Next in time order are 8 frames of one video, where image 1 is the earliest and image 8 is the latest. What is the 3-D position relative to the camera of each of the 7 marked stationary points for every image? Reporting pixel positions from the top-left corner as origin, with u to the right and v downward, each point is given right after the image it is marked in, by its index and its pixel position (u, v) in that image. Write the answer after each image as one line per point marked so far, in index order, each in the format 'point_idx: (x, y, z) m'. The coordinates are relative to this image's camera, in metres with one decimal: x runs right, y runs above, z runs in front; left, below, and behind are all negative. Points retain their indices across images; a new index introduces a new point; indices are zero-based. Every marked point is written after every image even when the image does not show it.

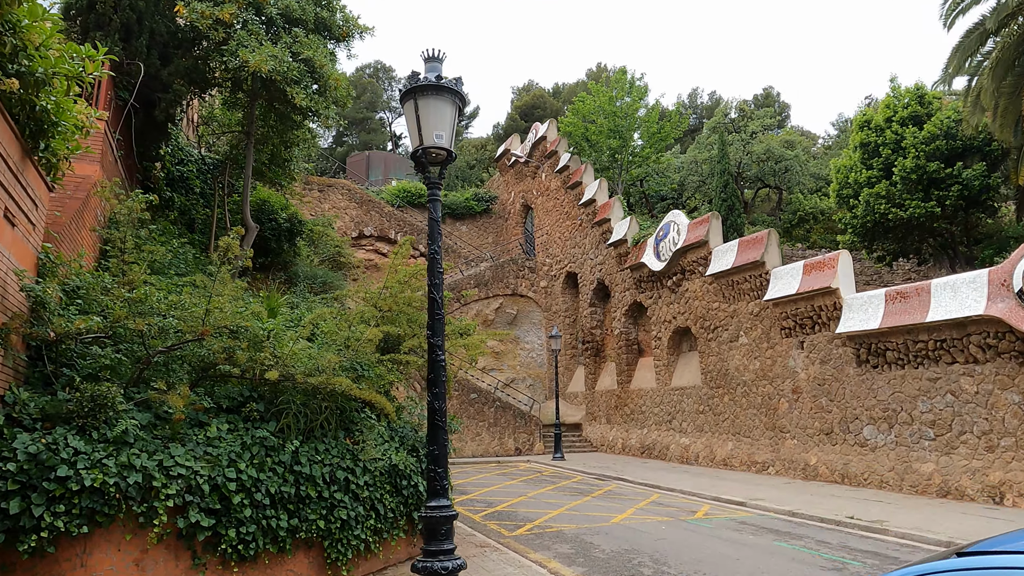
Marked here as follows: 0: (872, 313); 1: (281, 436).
0: (+5.8, -0.4, +10.7) m
1: (-1.8, -1.2, +5.2) m
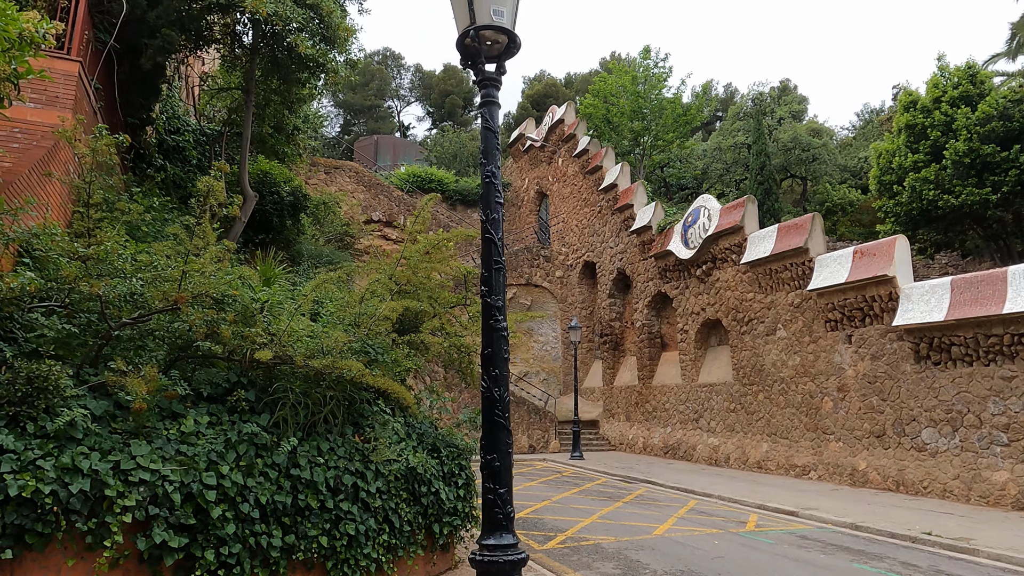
0: (+6.2, -0.2, +9.7) m
1: (-1.5, -0.9, +4.2) m
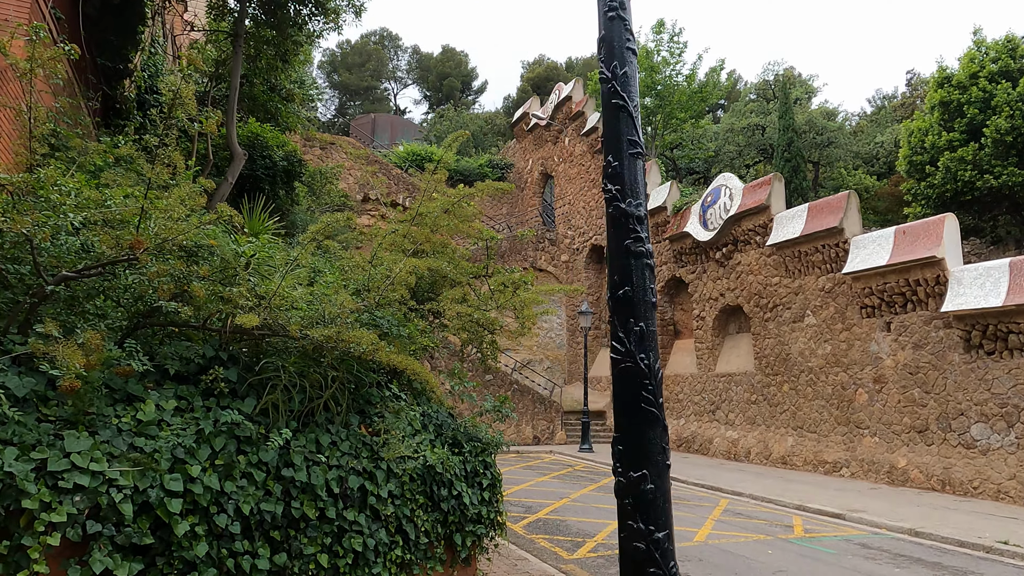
0: (+6.4, 0.0, +8.8) m
1: (-1.2, -0.7, +3.3) m
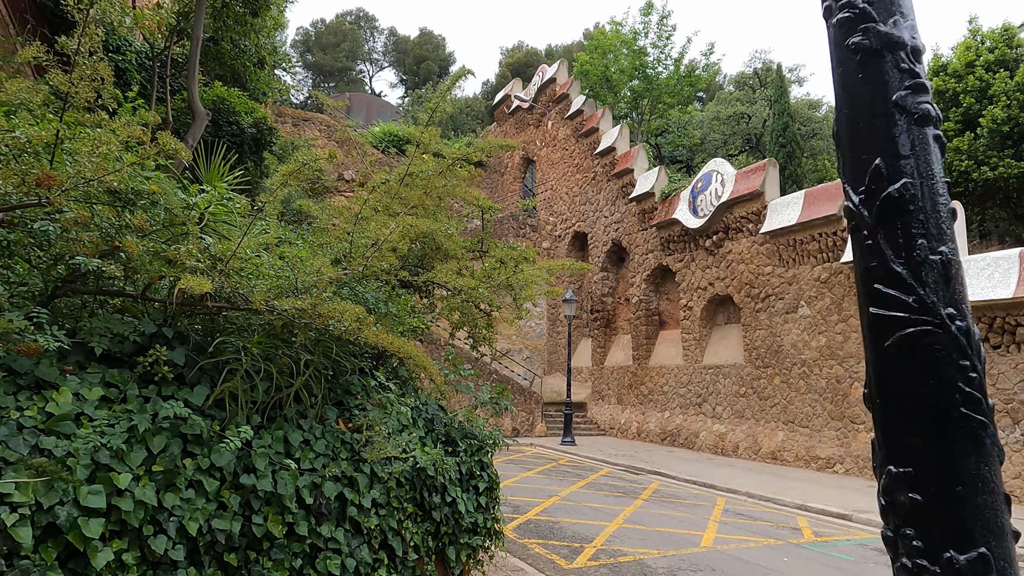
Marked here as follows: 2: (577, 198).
0: (+6.2, +0.1, +8.5) m
1: (-1.2, -0.5, +2.6) m
2: (+1.8, +2.5, +18.6) m
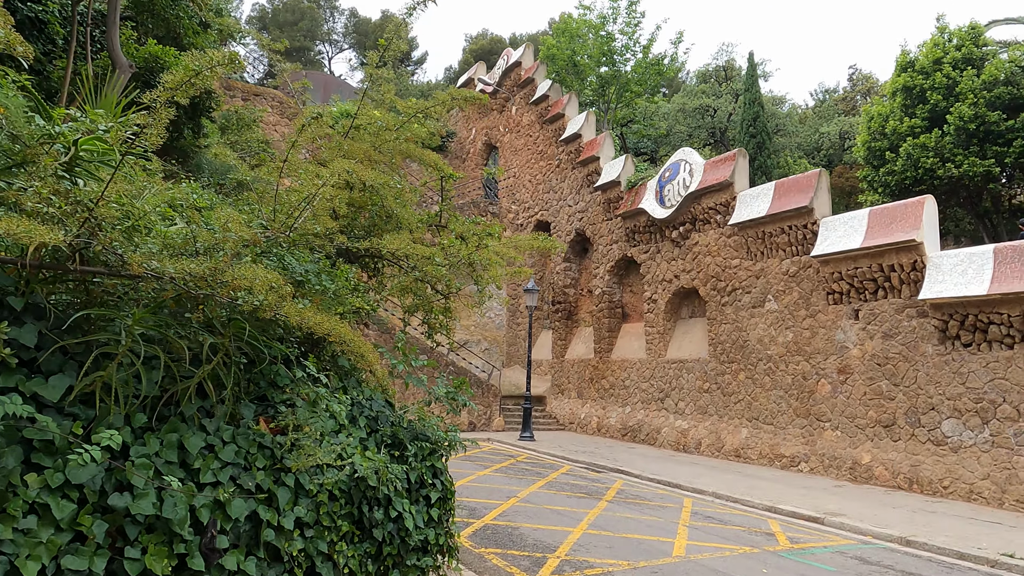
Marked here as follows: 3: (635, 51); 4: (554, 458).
0: (+5.8, +0.2, +8.3) m
1: (-1.3, -0.4, +2.0) m
2: (+0.8, +2.8, +18.0) m
3: (+3.4, +6.6, +18.6) m
4: (+0.7, -2.8, +10.9) m
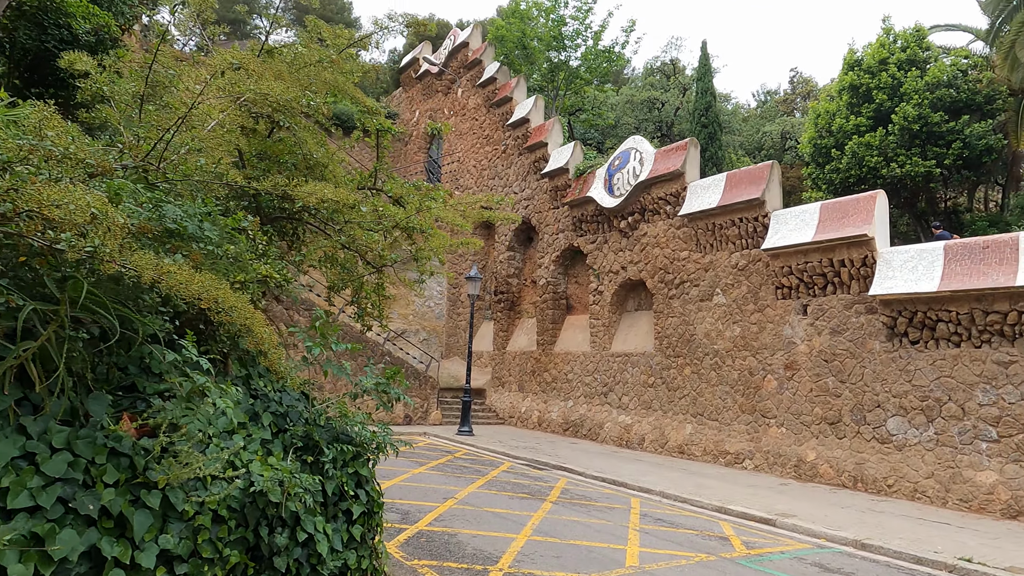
0: (+5.1, +0.2, +8.2) m
1: (-1.4, -0.2, +1.3) m
2: (-0.7, +3.1, +17.4) m
3: (+2.0, +6.8, +18.2) m
4: (-0.3, -2.6, +10.4) m
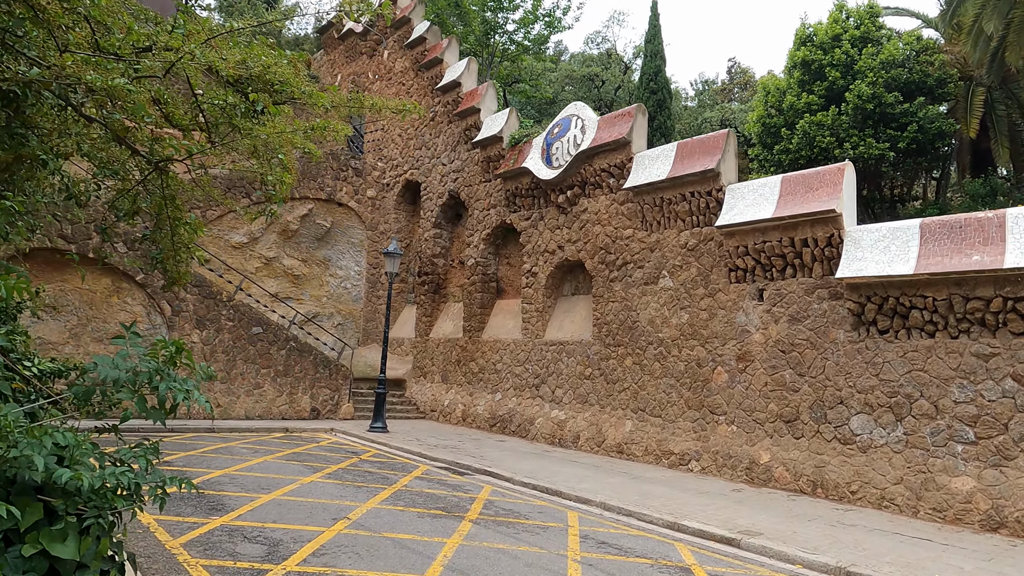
0: (+4.2, +0.4, +7.3) m
1: (-1.5, 0.0, -0.2) m
2: (-2.4, +3.5, +15.8) m
3: (+0.3, +7.2, +16.8) m
4: (-1.4, -2.2, +9.0) m
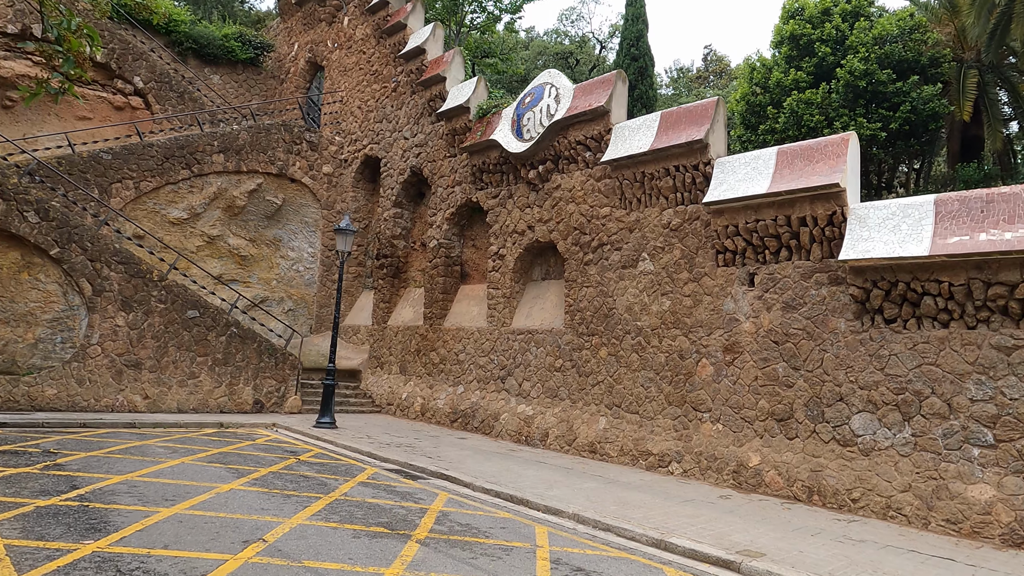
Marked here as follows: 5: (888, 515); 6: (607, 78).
0: (+3.9, +0.5, +6.5) m
1: (-1.5, +0.2, -1.3) m
2: (-3.1, +3.9, +14.7) m
3: (-0.4, +7.6, +15.7) m
4: (-1.9, -2.0, +7.9) m
5: (+3.6, -2.2, +6.3) m
6: (+1.4, +3.1, +9.7) m
